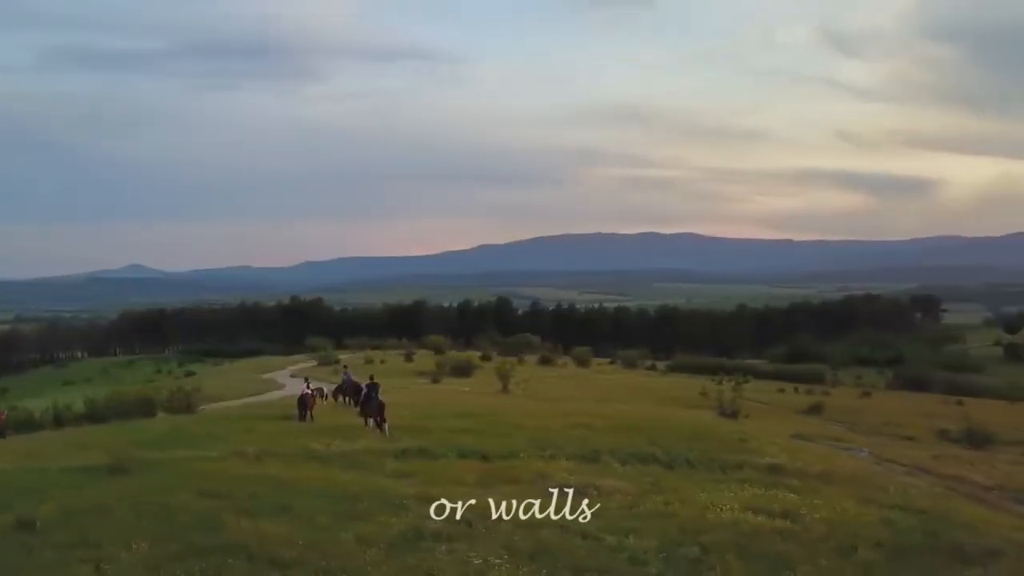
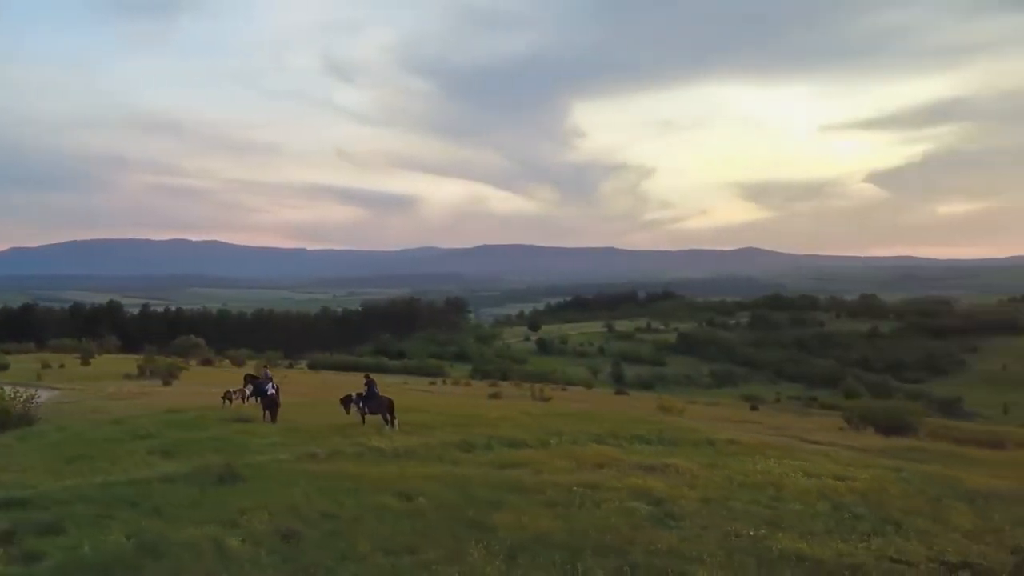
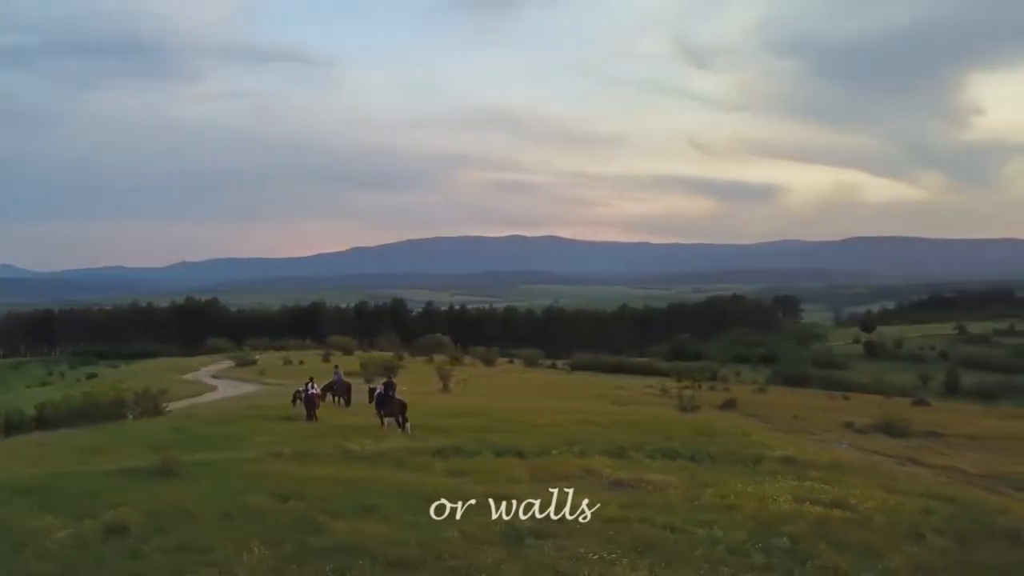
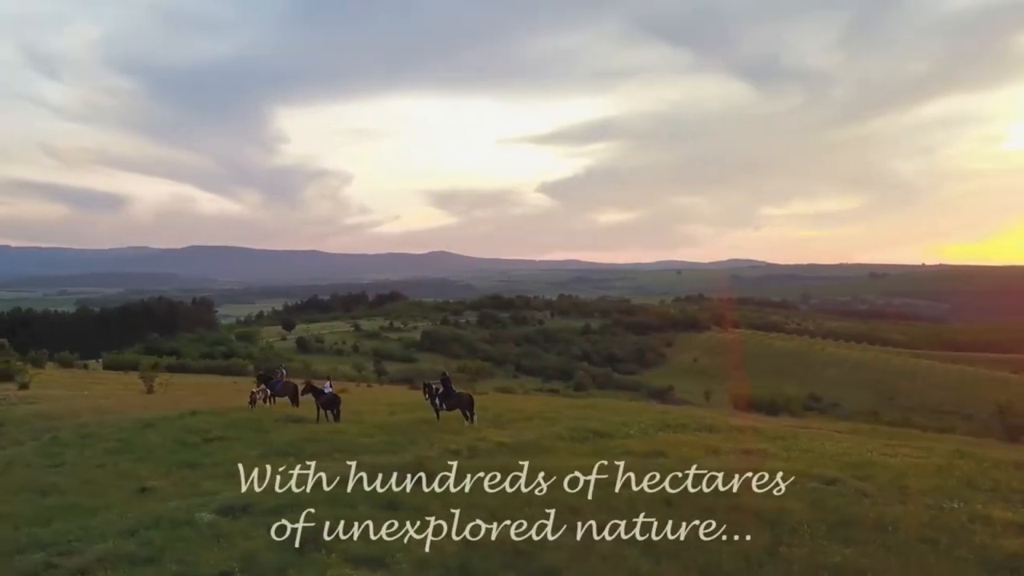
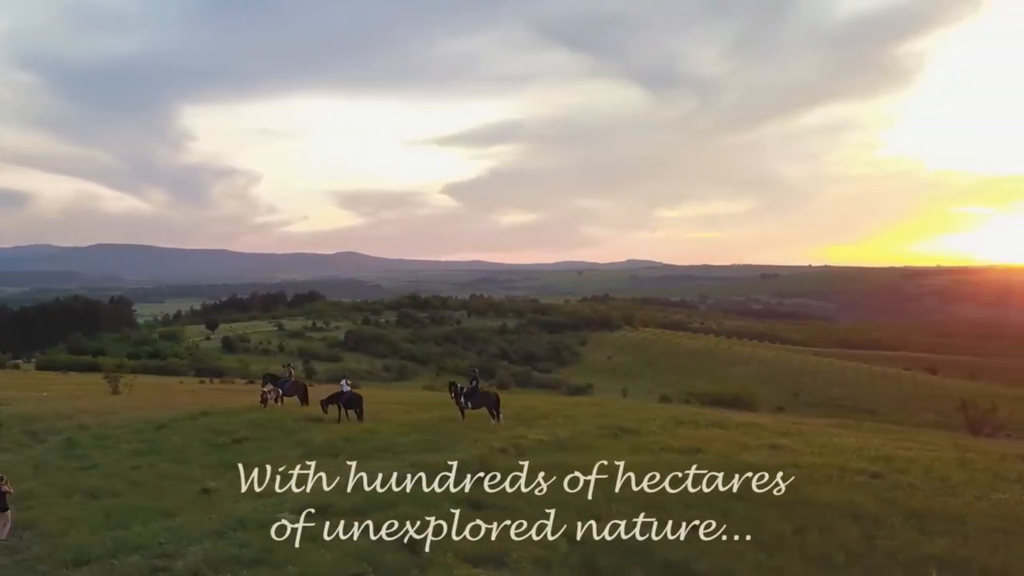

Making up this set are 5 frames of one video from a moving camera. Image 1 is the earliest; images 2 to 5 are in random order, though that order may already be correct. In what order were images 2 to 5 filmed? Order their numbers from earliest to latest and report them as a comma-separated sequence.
3, 2, 4, 5
